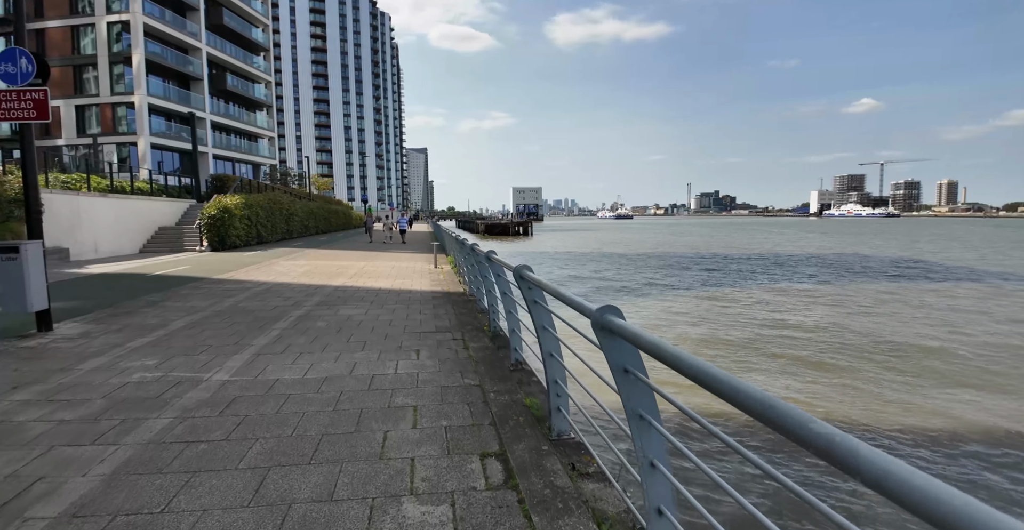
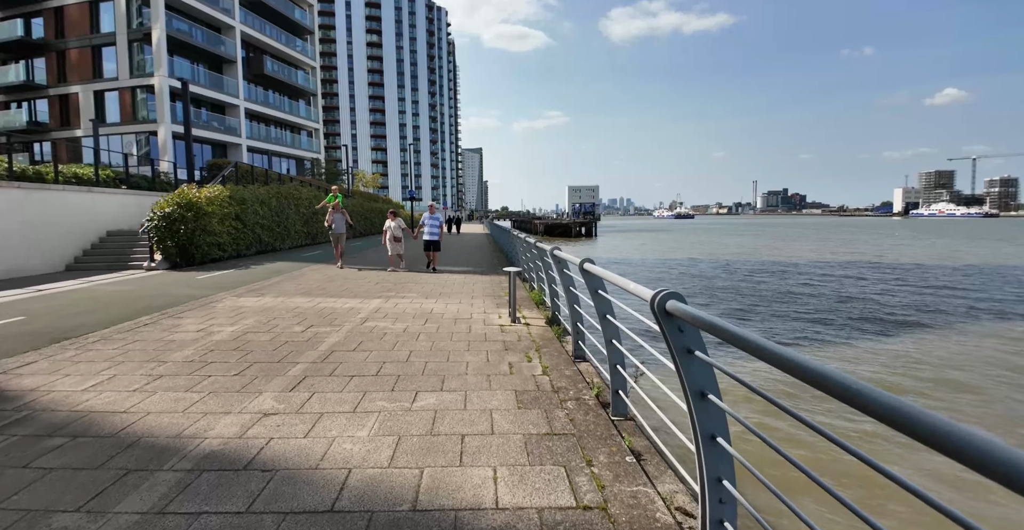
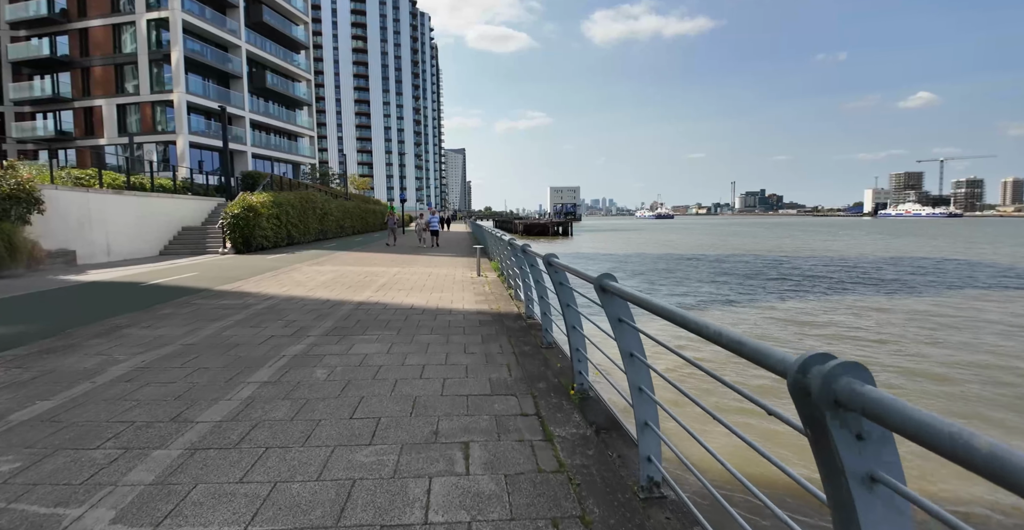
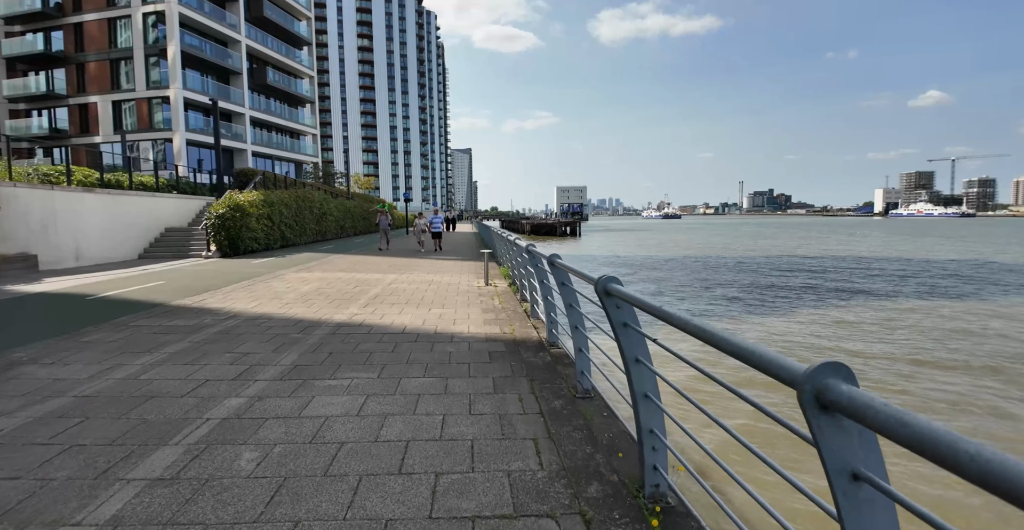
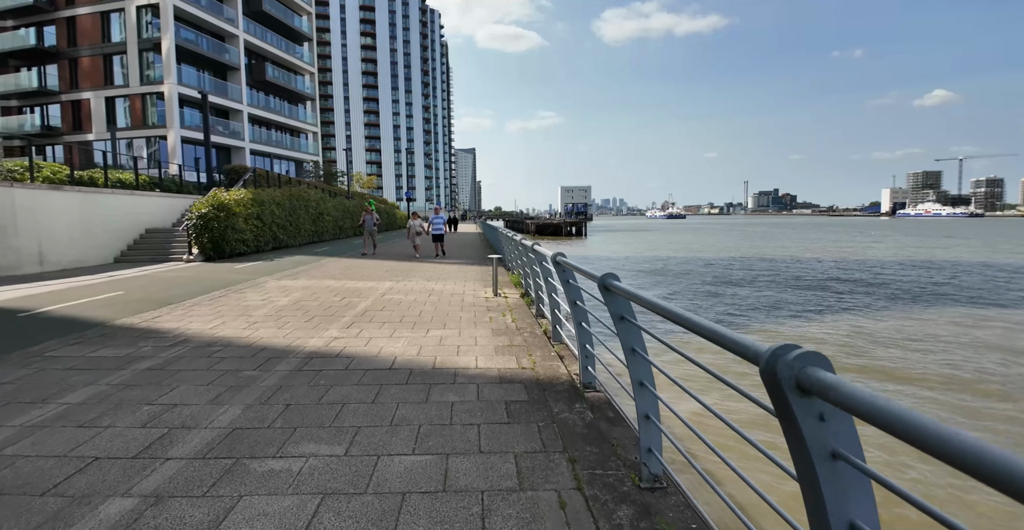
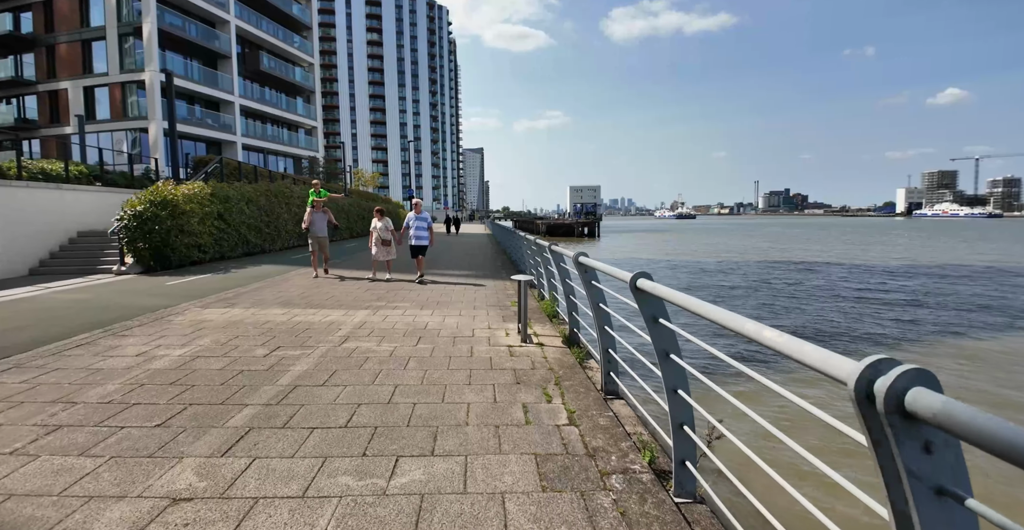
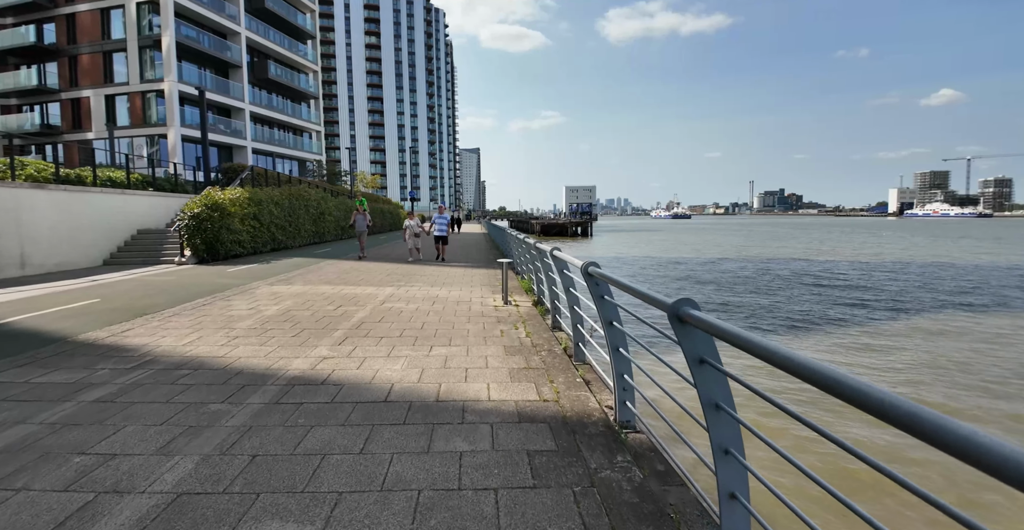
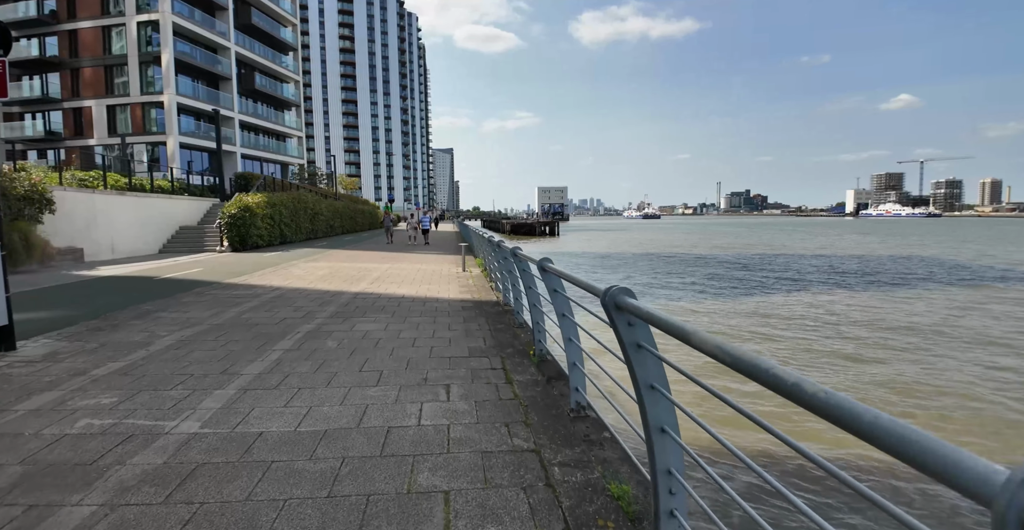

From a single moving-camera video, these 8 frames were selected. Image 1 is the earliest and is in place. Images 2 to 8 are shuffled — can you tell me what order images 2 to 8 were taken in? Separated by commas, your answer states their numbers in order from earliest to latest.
8, 3, 4, 5, 7, 2, 6
